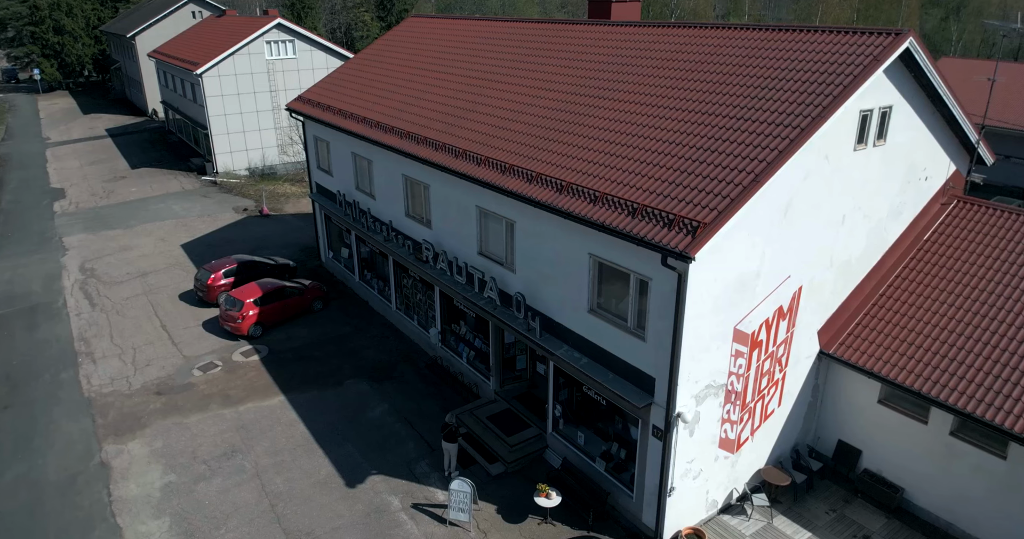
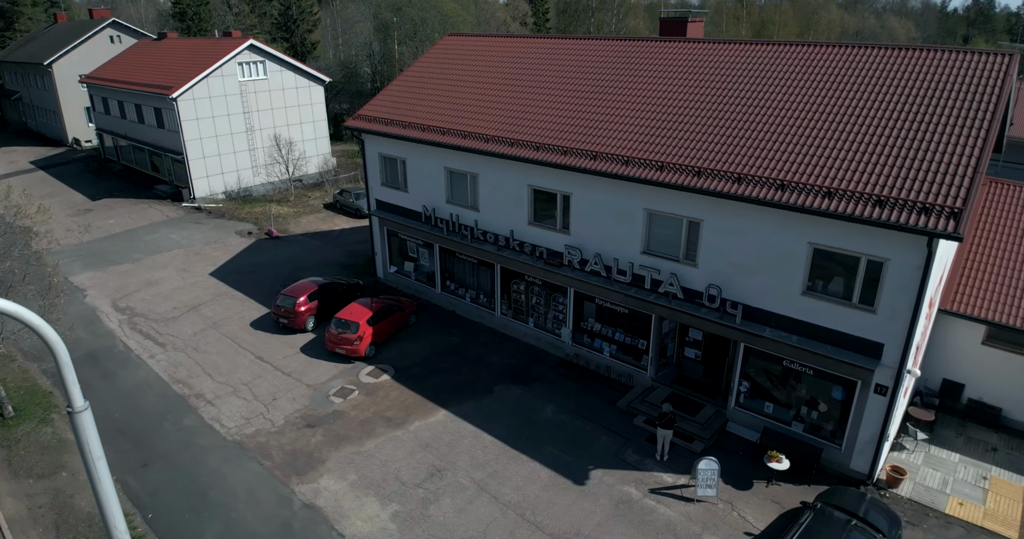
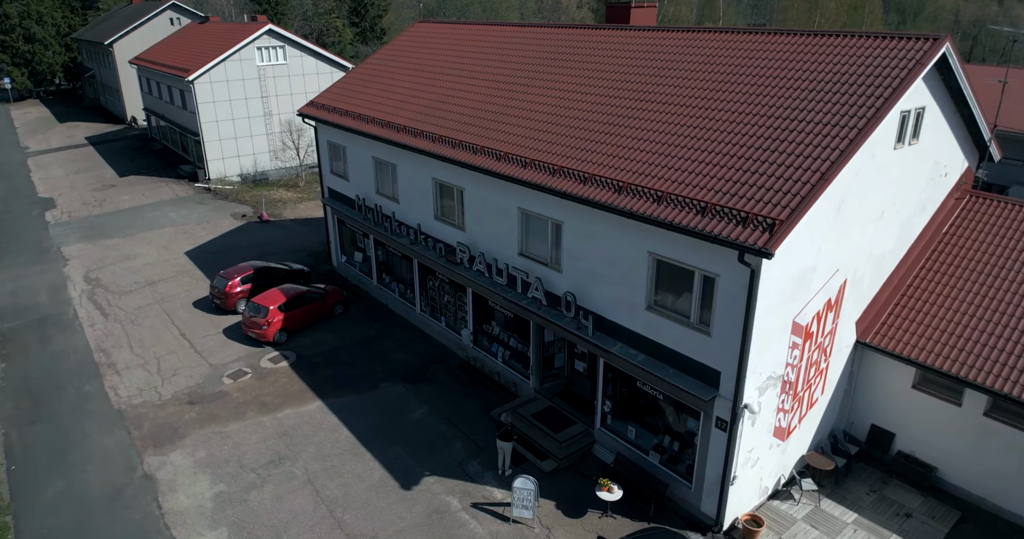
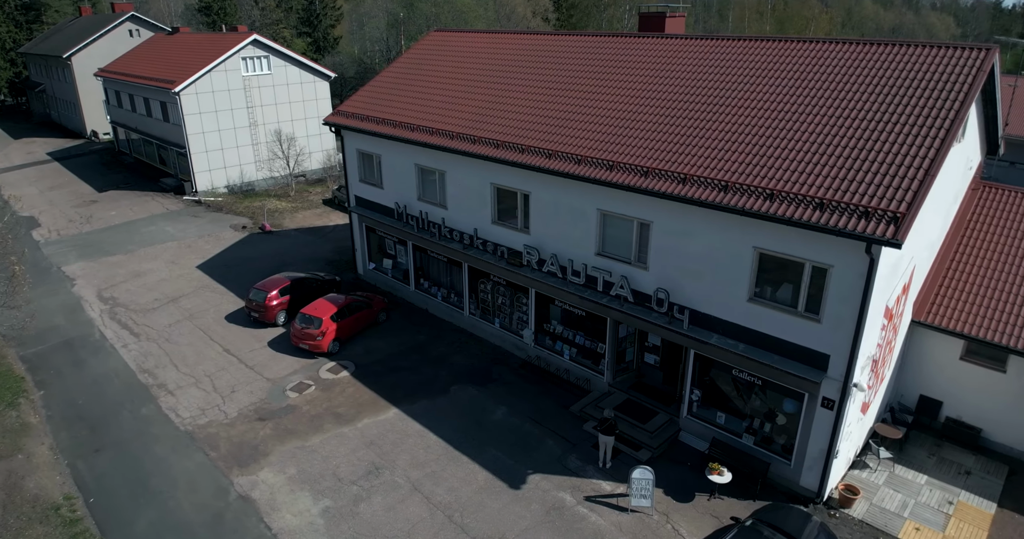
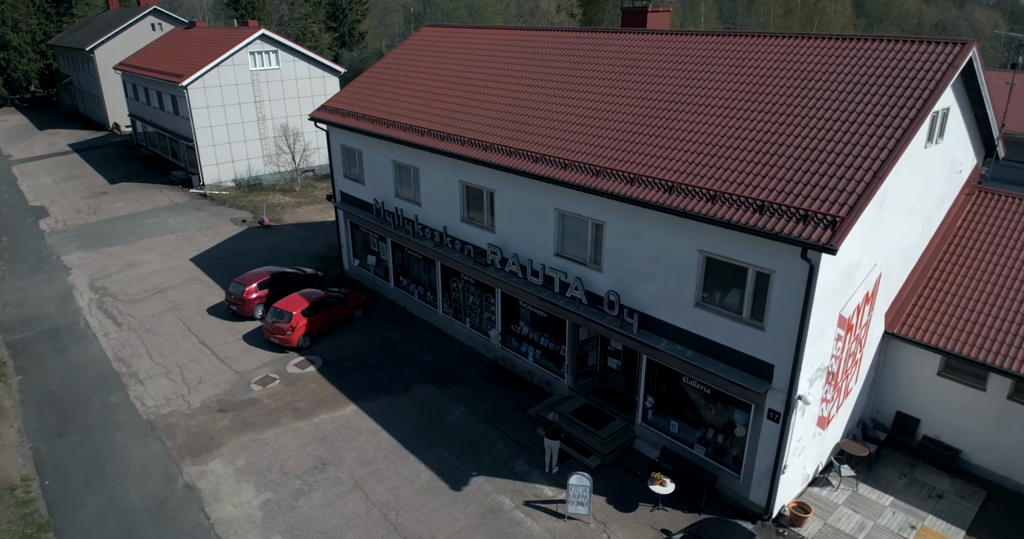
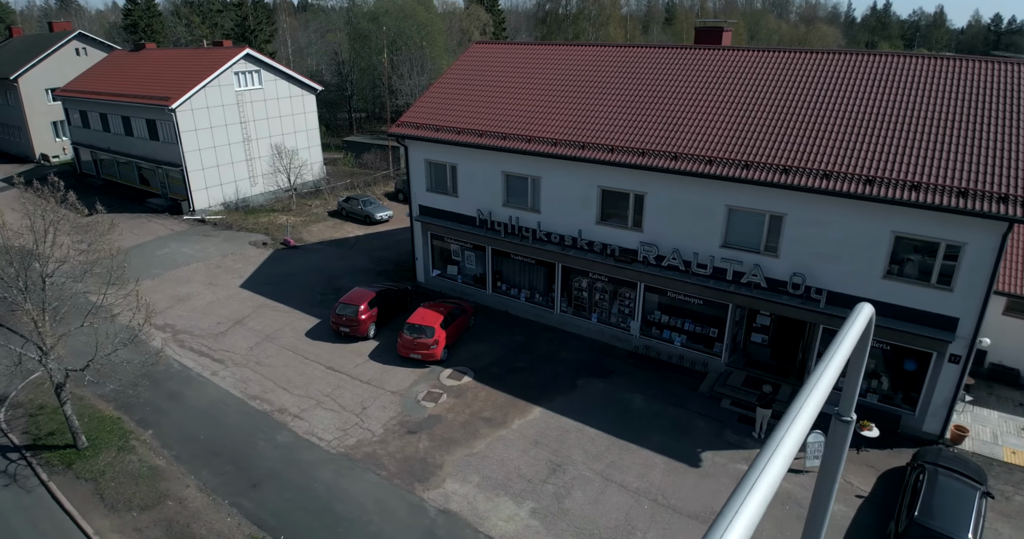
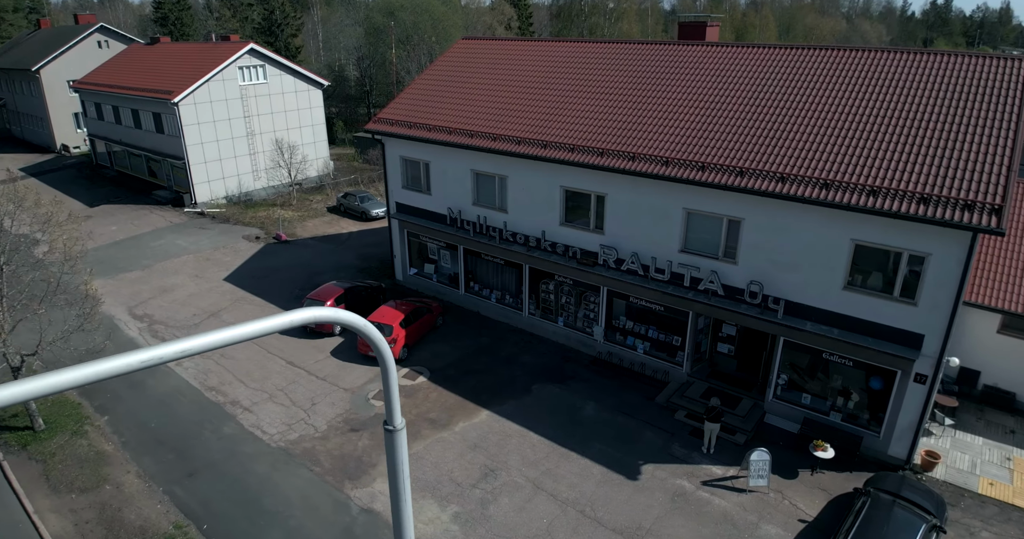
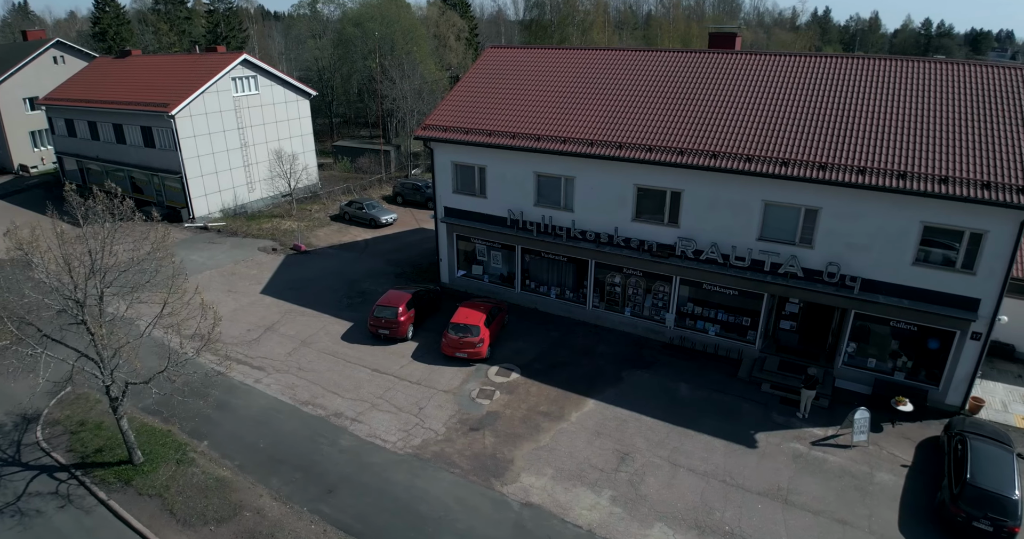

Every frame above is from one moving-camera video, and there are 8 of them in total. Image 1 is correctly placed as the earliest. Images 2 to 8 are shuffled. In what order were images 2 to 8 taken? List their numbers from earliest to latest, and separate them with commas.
3, 5, 4, 2, 7, 6, 8
